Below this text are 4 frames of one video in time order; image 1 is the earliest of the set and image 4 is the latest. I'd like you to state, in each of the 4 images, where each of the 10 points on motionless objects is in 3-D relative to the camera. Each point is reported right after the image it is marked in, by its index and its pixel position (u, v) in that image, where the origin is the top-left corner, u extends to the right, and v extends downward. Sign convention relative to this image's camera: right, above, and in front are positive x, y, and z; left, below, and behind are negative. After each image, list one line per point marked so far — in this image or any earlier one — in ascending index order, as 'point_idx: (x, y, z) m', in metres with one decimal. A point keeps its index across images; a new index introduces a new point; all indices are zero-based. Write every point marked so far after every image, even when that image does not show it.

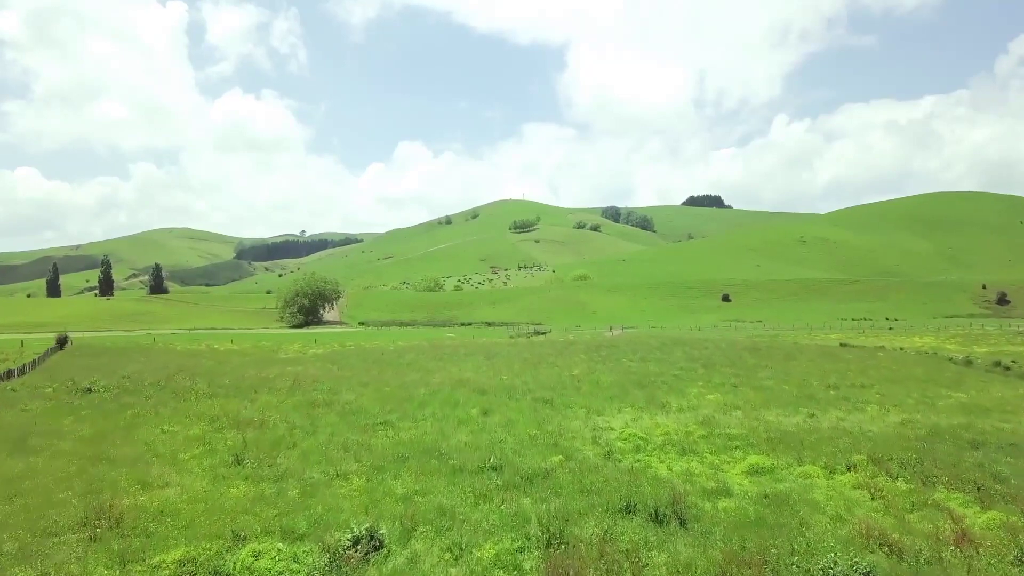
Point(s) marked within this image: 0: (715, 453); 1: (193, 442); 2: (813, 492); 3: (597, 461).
0: (+7.6, -6.2, +19.8) m
1: (-12.1, -5.9, +20.0) m
2: (+9.0, -6.1, +15.7) m
3: (+3.1, -6.2, +18.8) m
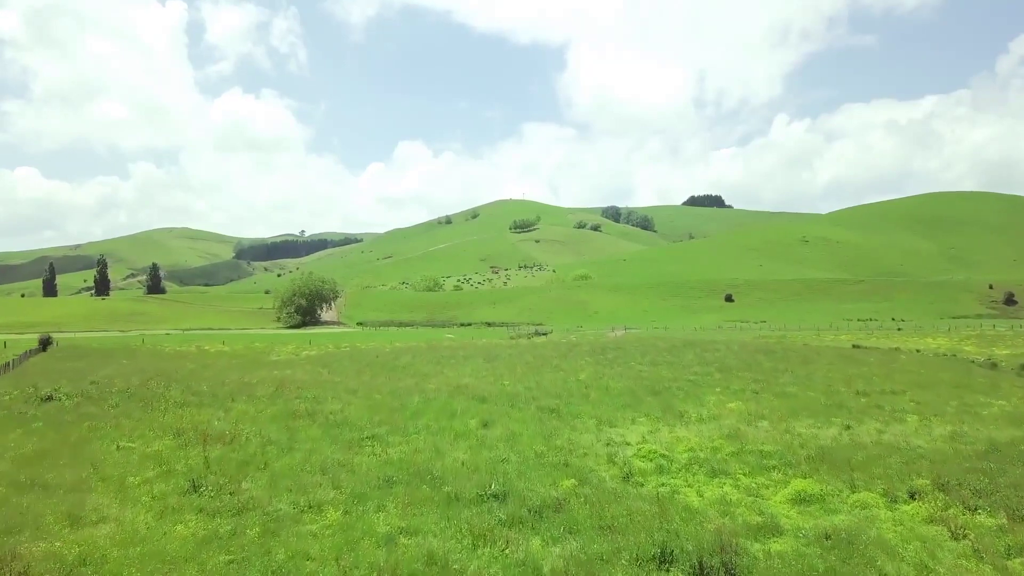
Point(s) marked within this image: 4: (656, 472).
0: (+7.8, -6.1, +17.2) m
1: (-12.0, -5.7, +17.3) m
2: (+9.2, -6.0, +13.1) m
3: (+3.2, -6.1, +16.2) m
4: (+4.8, -6.1, +17.5) m
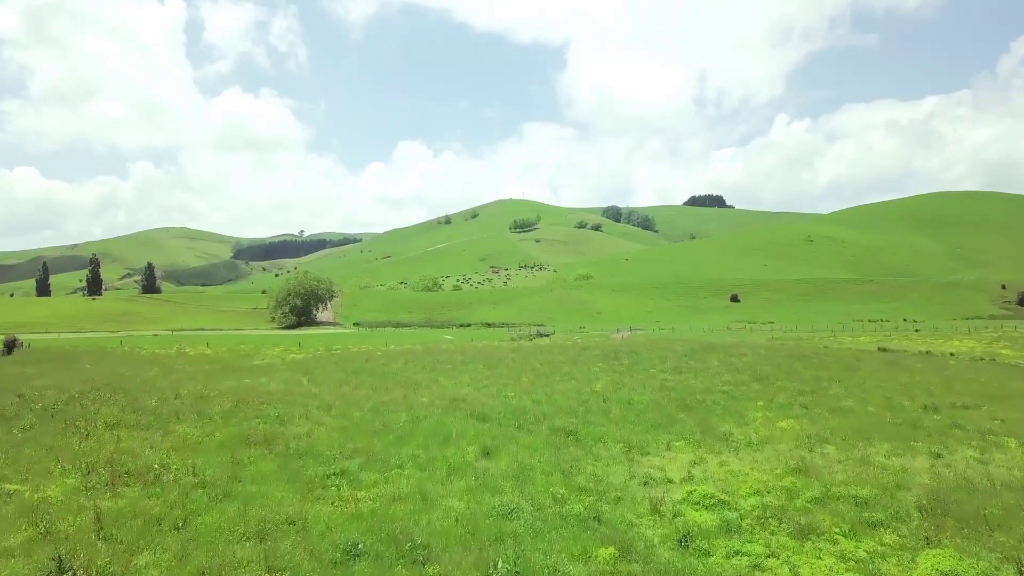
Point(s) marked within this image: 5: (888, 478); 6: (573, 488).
0: (+8.1, -5.9, +12.4) m
1: (-11.7, -5.5, +12.6) m
2: (+9.5, -5.8, +8.4) m
3: (+3.5, -5.9, +11.5) m
4: (+5.1, -5.9, +12.8) m
5: (+11.8, -6.0, +16.6) m
6: (+1.8, -5.9, +15.6) m
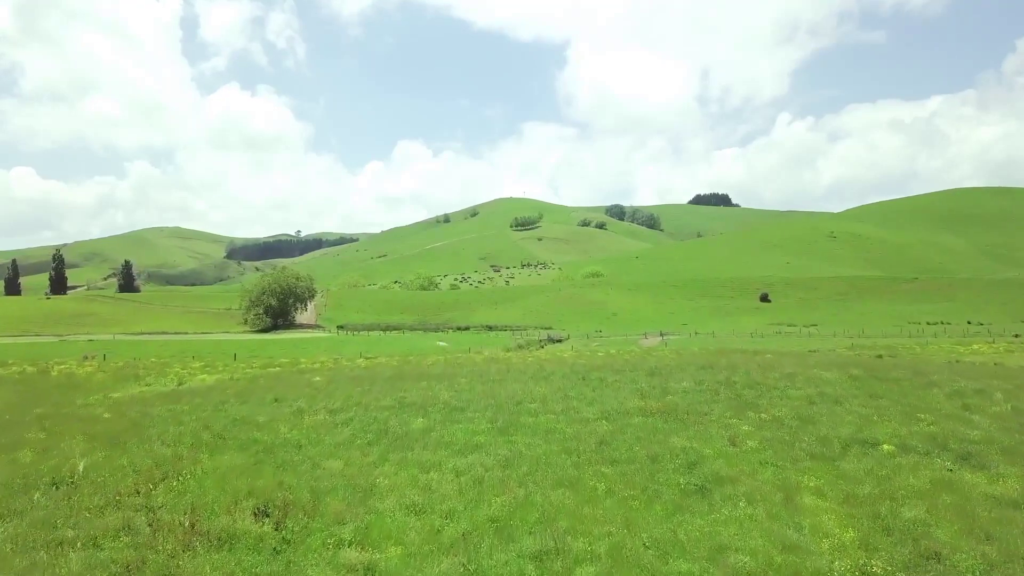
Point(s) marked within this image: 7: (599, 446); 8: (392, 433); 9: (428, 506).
0: (+9.4, -4.9, -8.5) m
1: (-10.3, -4.5, -8.3) m
2: (+10.8, -4.7, -12.5) m
3: (+4.9, -4.8, -9.5) m
4: (+6.4, -4.9, -8.1) m
5: (+13.2, -5.0, -4.3) m
6: (+3.1, -4.9, -5.3) m
7: (+2.9, -4.8, +16.8) m
8: (-4.2, -5.0, +19.1) m
9: (-1.9, -4.9, +12.3) m
